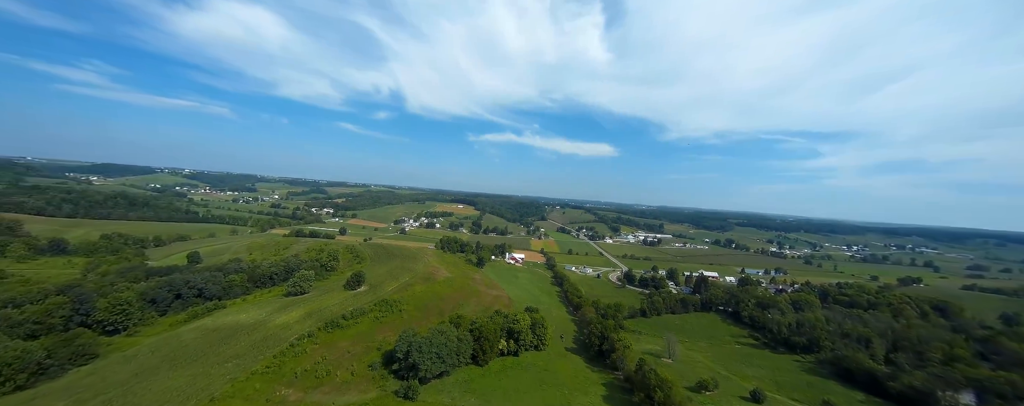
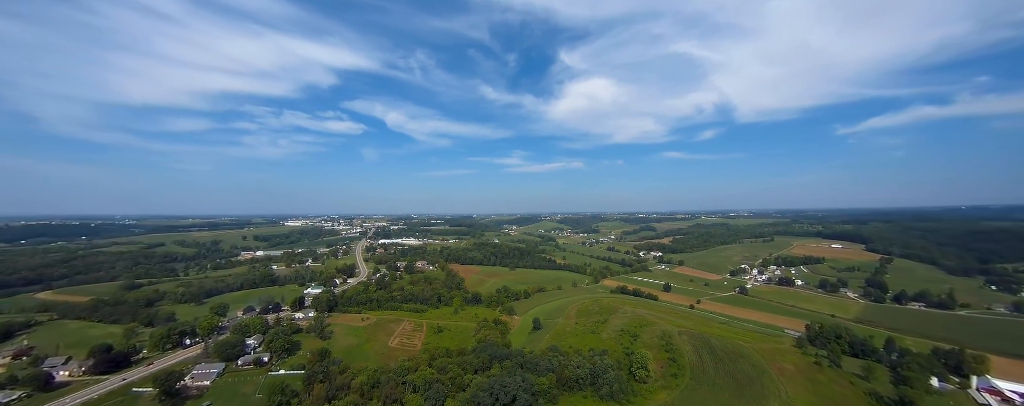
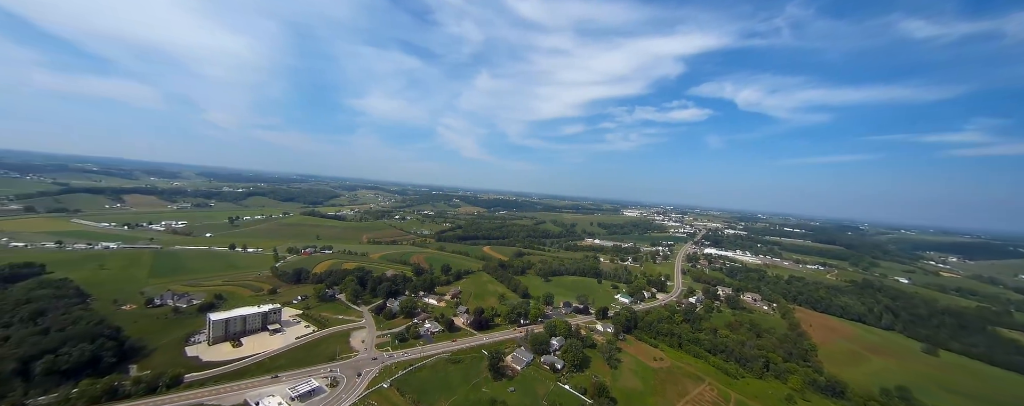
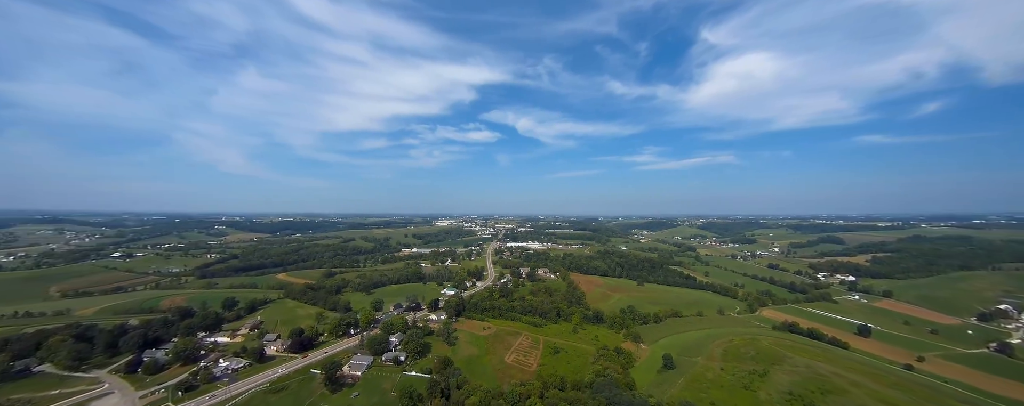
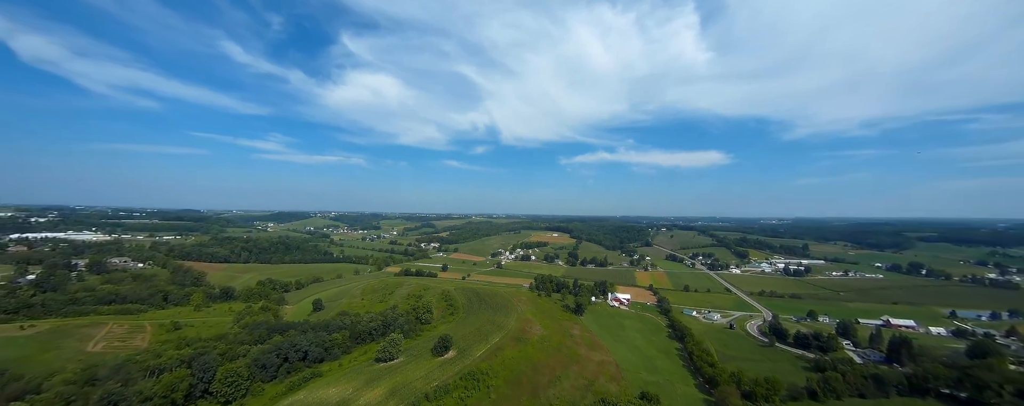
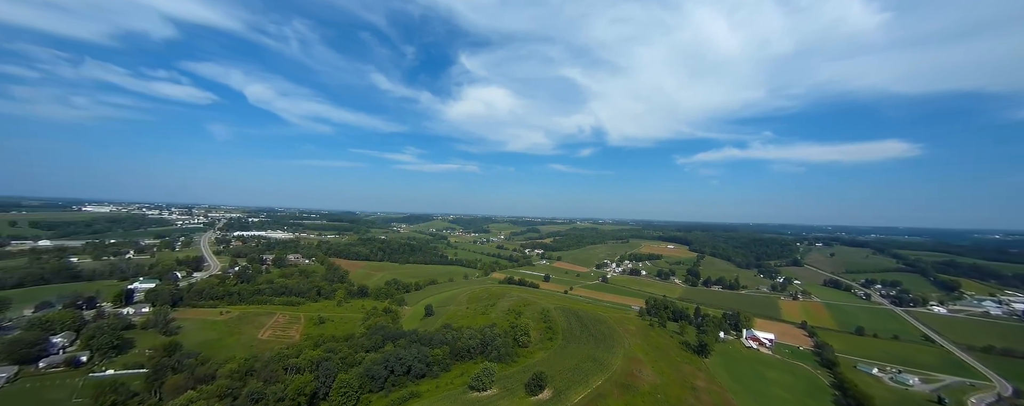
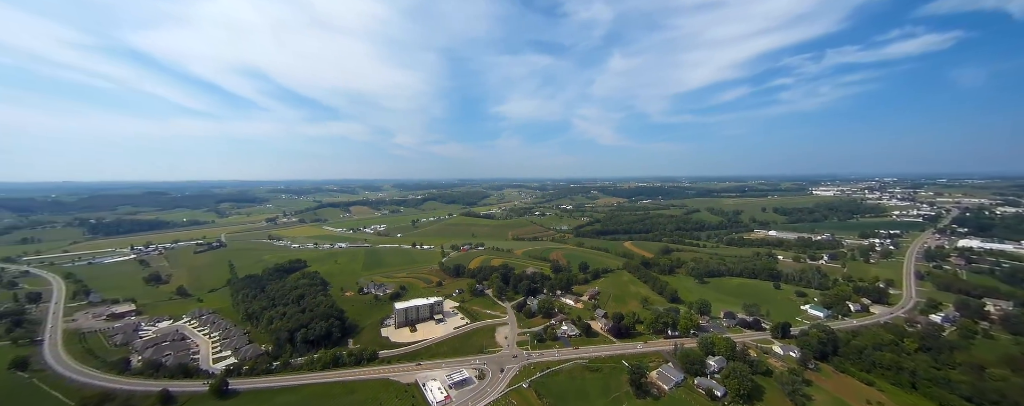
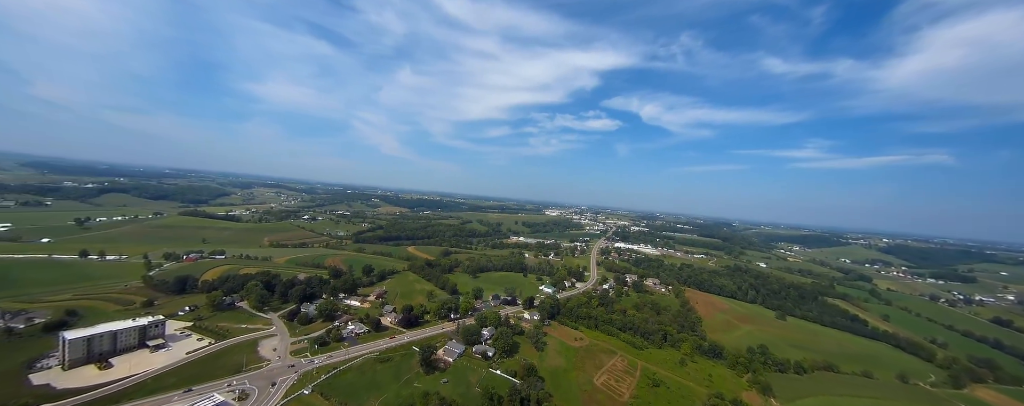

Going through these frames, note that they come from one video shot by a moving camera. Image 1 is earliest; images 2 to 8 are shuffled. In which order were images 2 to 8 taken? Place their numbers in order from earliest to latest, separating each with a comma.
5, 6, 2, 4, 8, 3, 7
